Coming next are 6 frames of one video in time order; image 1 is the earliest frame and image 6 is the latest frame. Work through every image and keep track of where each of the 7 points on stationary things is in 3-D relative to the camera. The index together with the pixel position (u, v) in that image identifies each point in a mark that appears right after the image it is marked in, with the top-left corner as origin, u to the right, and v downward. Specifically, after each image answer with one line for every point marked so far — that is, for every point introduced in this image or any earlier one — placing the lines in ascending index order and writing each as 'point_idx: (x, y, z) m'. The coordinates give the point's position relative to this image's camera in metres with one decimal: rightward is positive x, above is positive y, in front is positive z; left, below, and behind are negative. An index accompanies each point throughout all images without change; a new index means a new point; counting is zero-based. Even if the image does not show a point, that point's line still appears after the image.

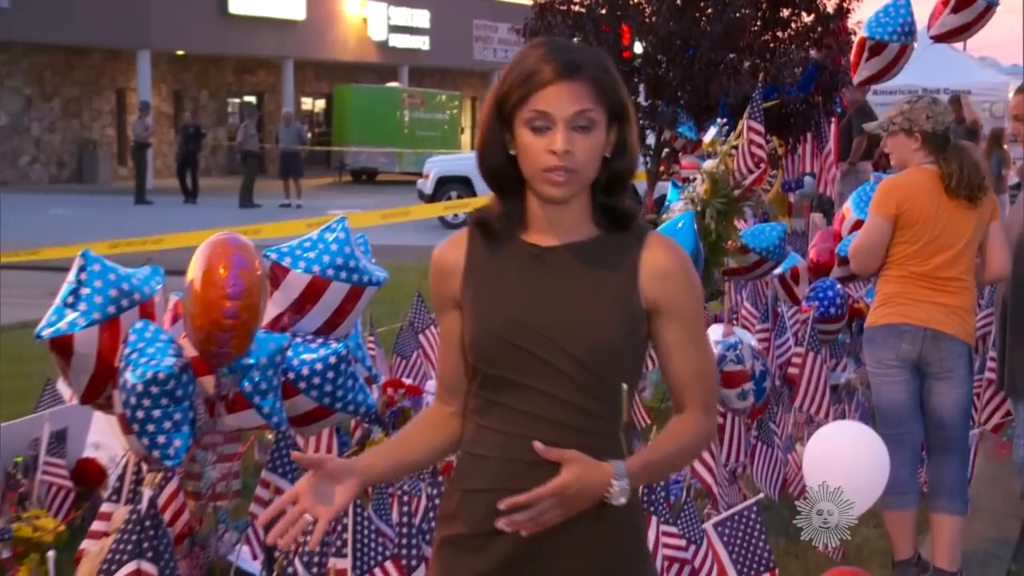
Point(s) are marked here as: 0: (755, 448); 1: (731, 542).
0: (+0.5, -0.3, +3.4) m
1: (+0.4, -0.5, +3.1) m
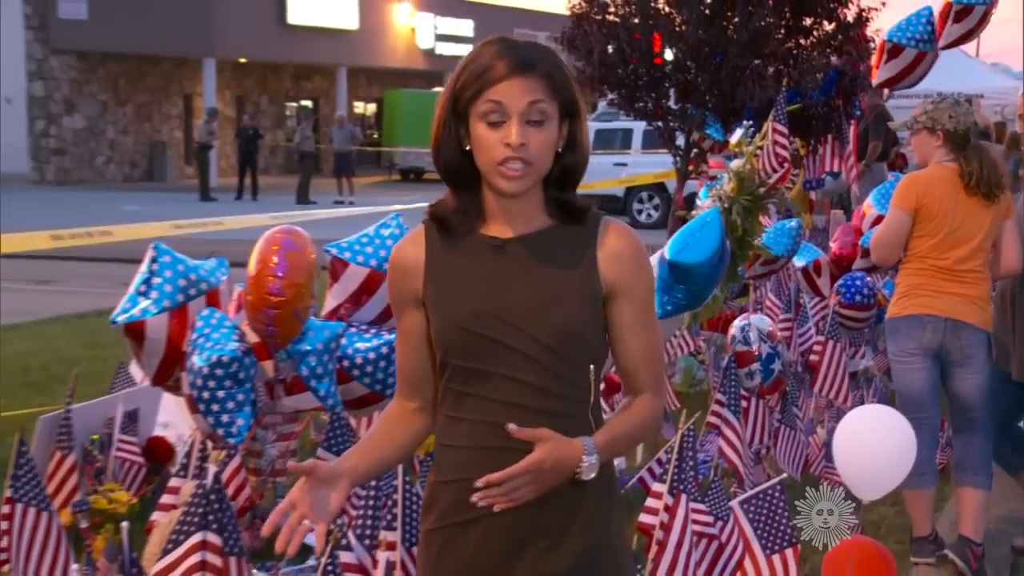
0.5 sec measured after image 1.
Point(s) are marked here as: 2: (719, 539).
0: (+0.6, -0.3, +3.6) m
1: (+0.5, -0.5, +3.3) m
2: (+0.4, -0.5, +3.3) m
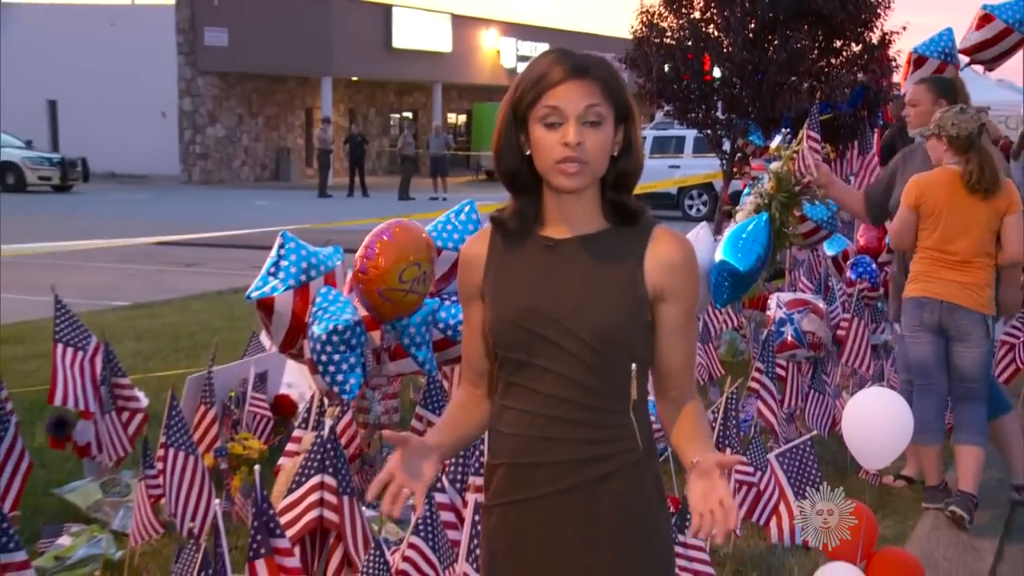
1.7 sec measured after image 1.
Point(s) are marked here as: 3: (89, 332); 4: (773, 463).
0: (+0.8, -0.3, +4.2) m
1: (+0.7, -0.5, +3.9) m
2: (+0.6, -0.5, +3.9) m
3: (-1.0, -0.1, +3.9) m
4: (+0.7, -0.4, +3.9) m
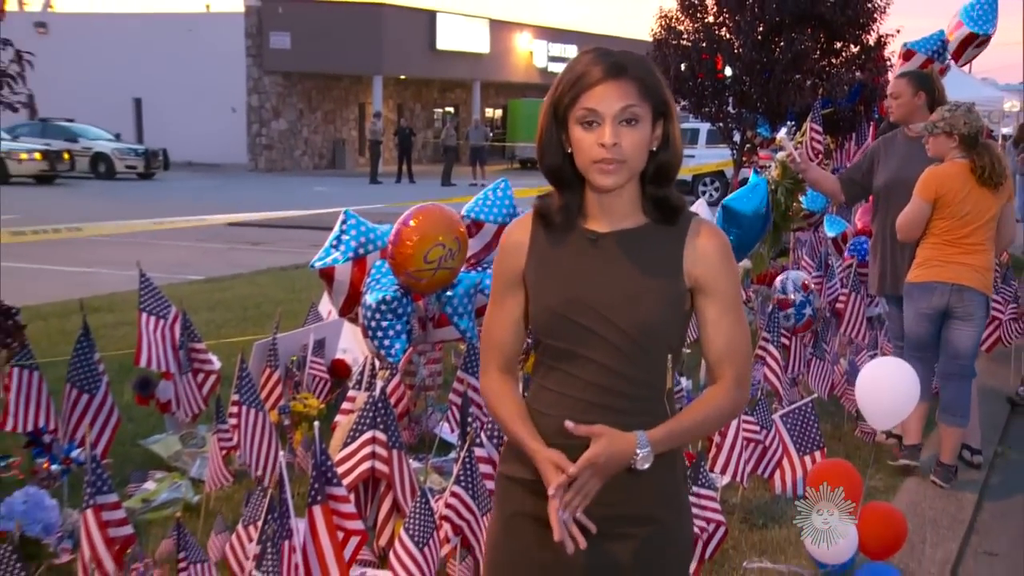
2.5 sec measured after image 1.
0: (+0.9, -0.2, +4.7) m
1: (+0.8, -0.4, +4.4) m
2: (+0.7, -0.4, +4.3) m
3: (-0.9, 0.0, +4.4) m
4: (+0.7, -0.4, +4.4) m
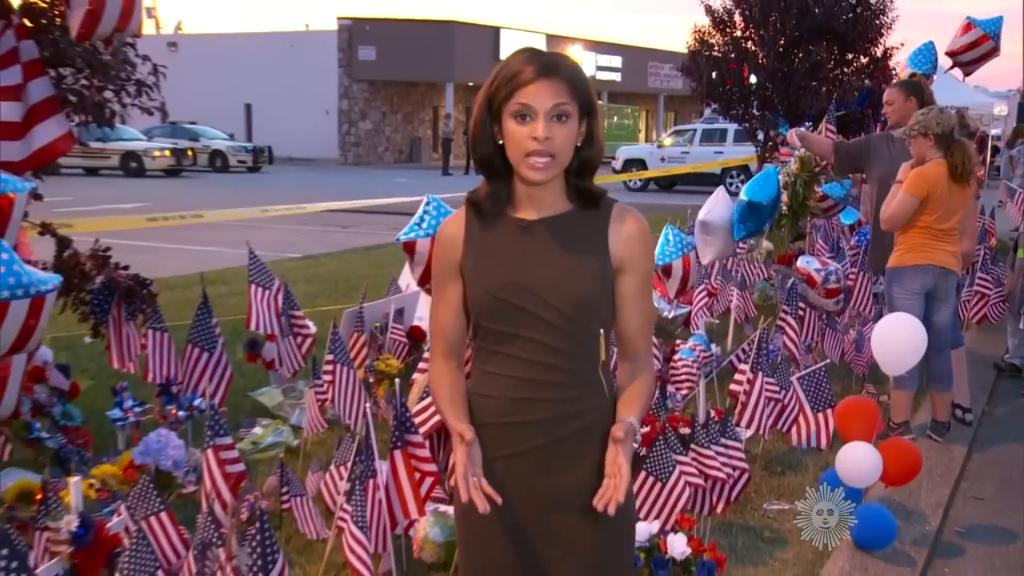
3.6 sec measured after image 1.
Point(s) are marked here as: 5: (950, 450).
0: (+1.1, -0.1, +5.4) m
1: (+0.9, -0.3, +5.1) m
2: (+0.8, -0.4, +5.0) m
3: (-0.8, 0.0, +5.2) m
4: (+0.9, -0.3, +5.1) m
5: (+1.4, -0.5, +5.2) m
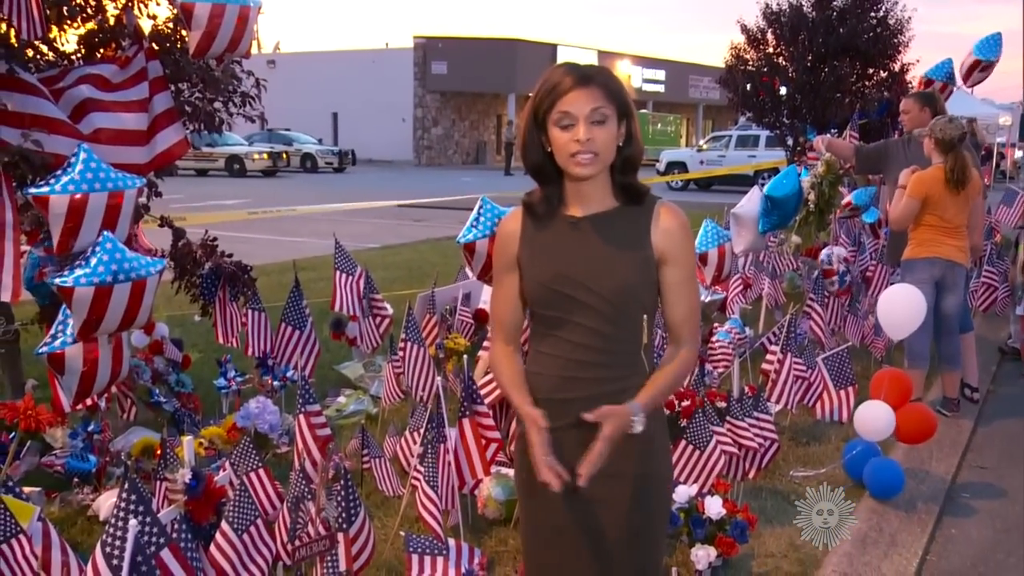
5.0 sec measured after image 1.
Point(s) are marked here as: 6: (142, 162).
0: (+1.3, -0.1, +6.0) m
1: (+1.1, -0.3, +5.7) m
2: (+1.0, -0.3, +5.7) m
3: (-0.6, +0.1, +5.8) m
4: (+1.1, -0.3, +5.7) m
5: (+1.6, -0.5, +5.8) m
6: (-1.1, +0.4, +4.7) m
